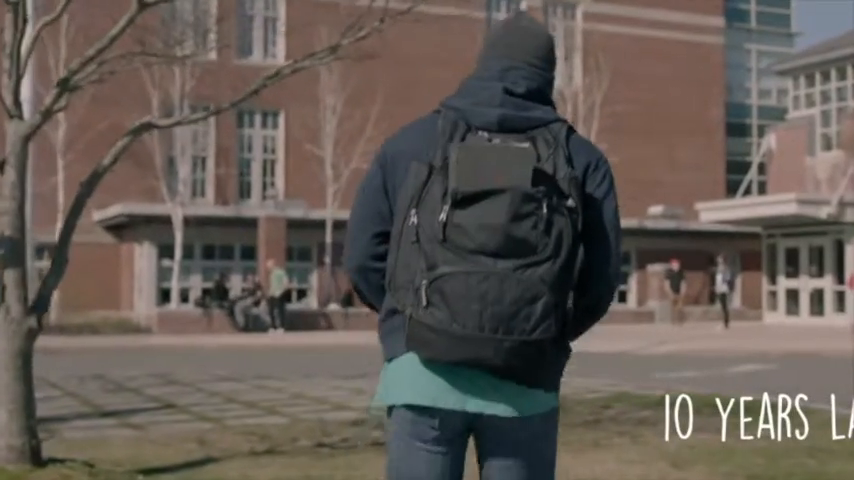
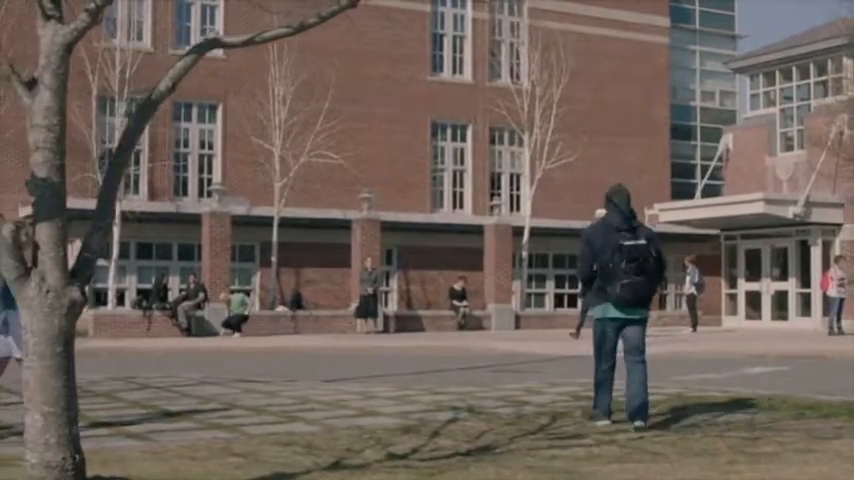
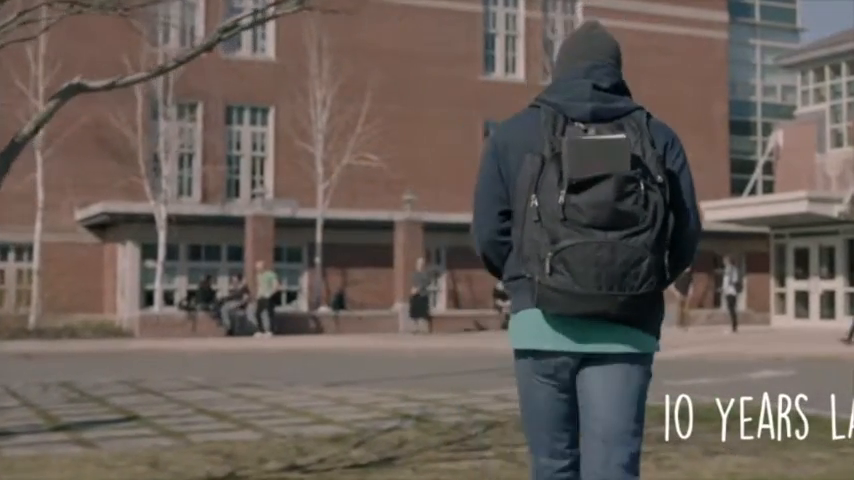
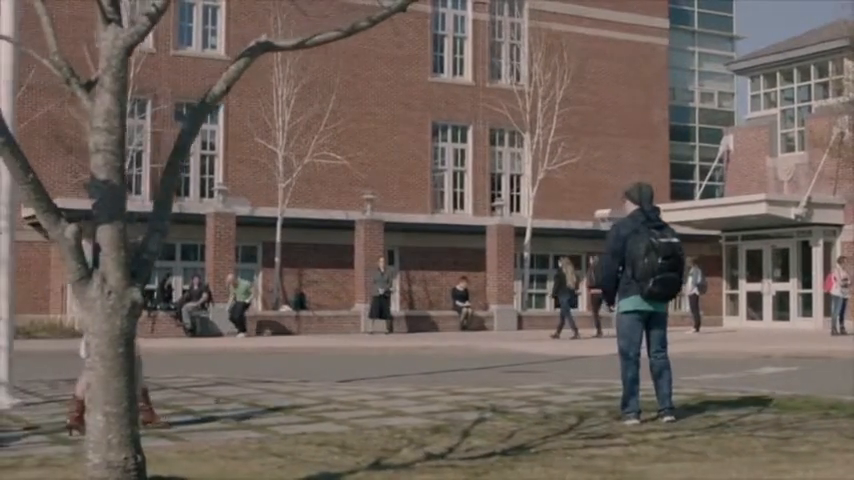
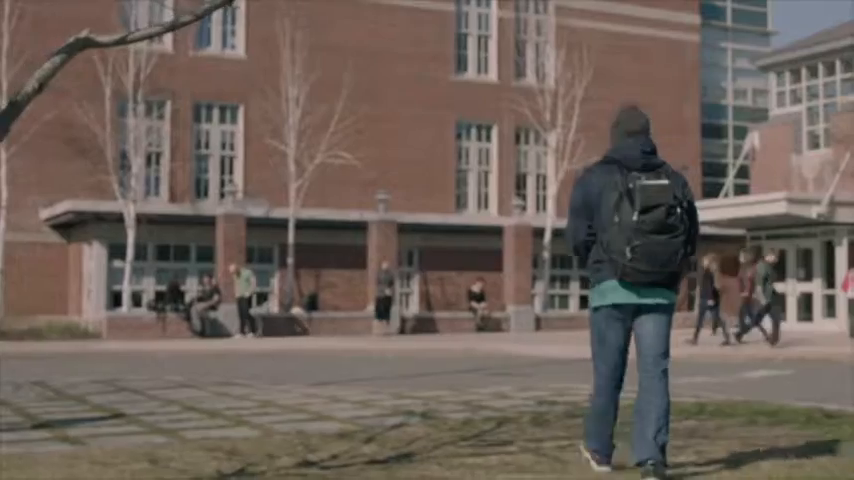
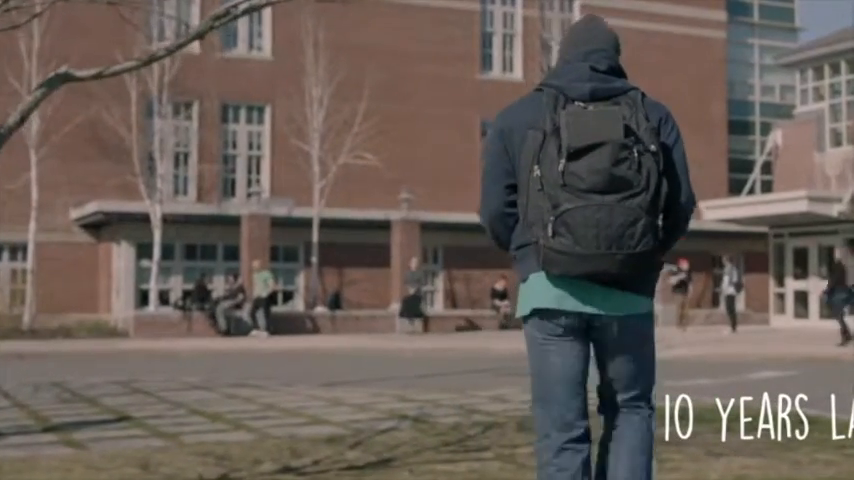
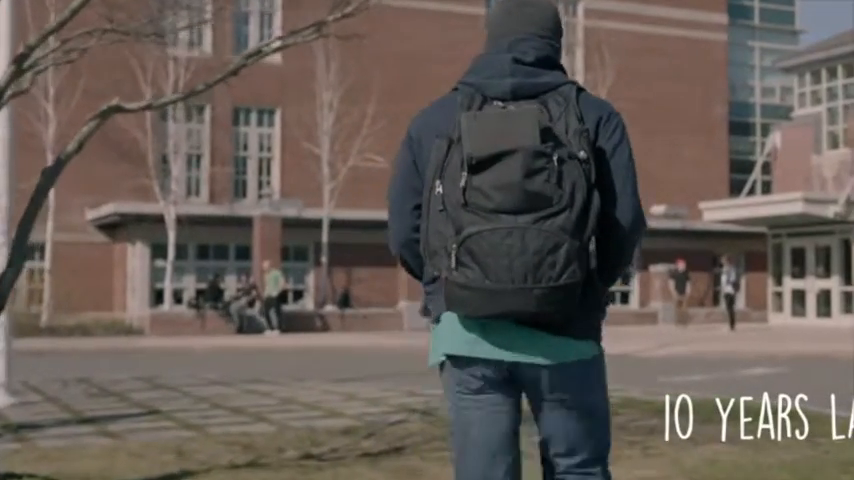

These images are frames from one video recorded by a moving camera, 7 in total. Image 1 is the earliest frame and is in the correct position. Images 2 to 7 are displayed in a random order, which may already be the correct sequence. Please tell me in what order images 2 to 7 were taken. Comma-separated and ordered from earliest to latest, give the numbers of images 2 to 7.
7, 3, 6, 5, 2, 4
